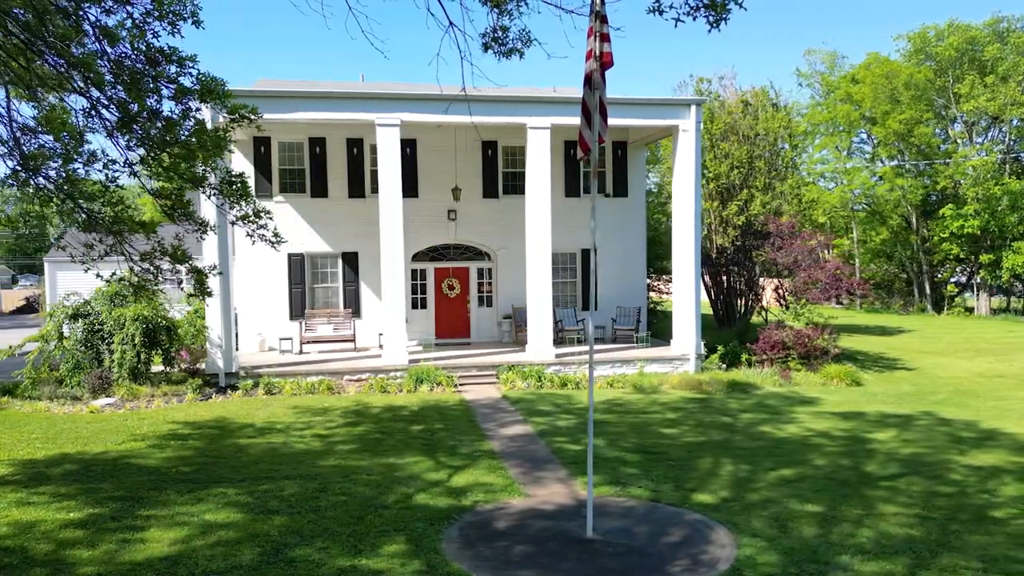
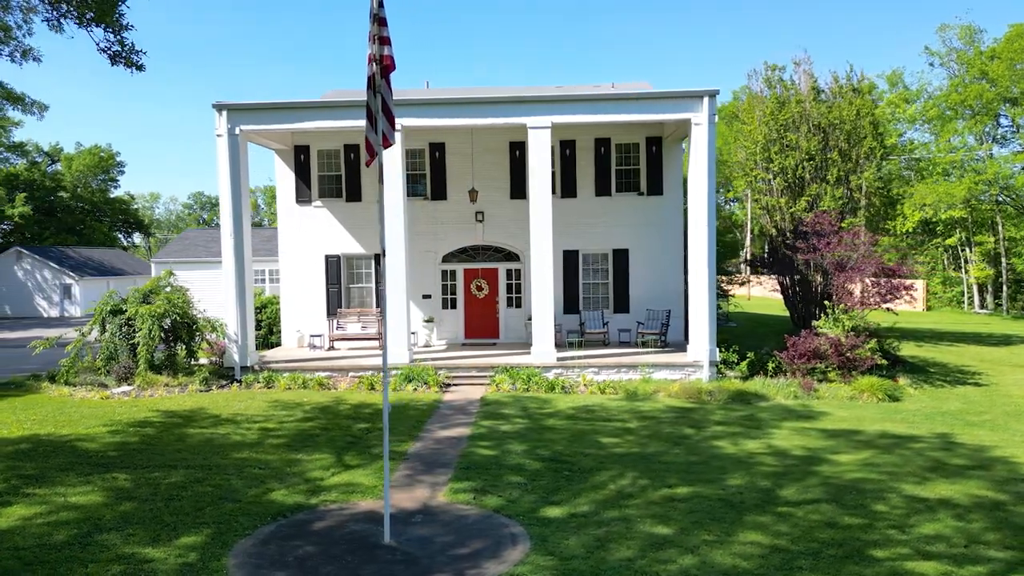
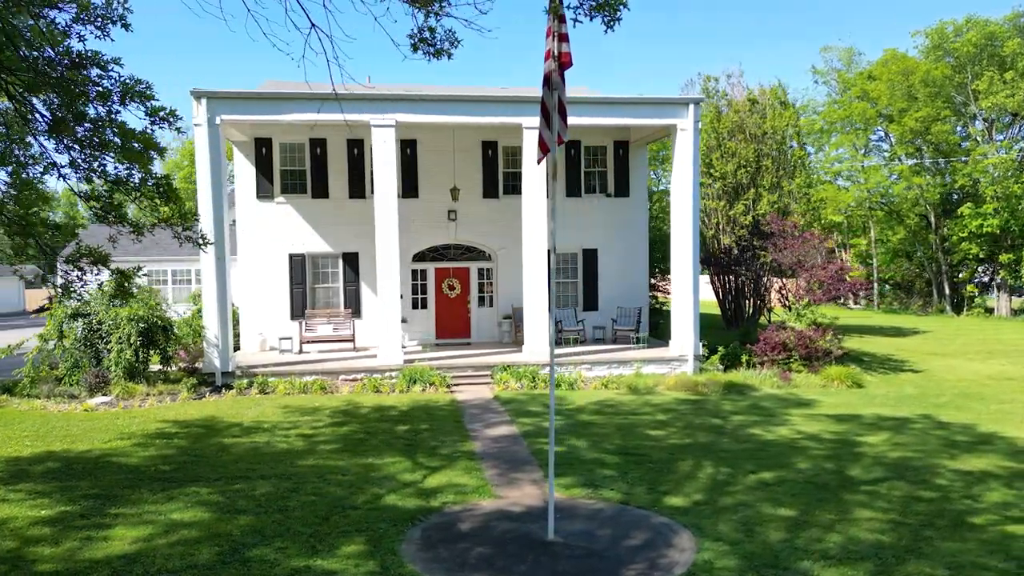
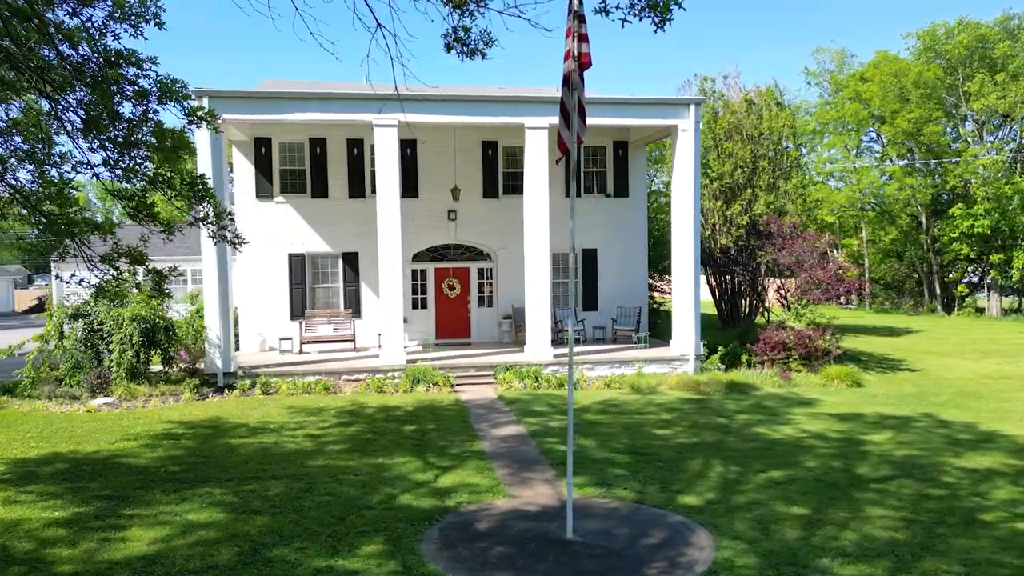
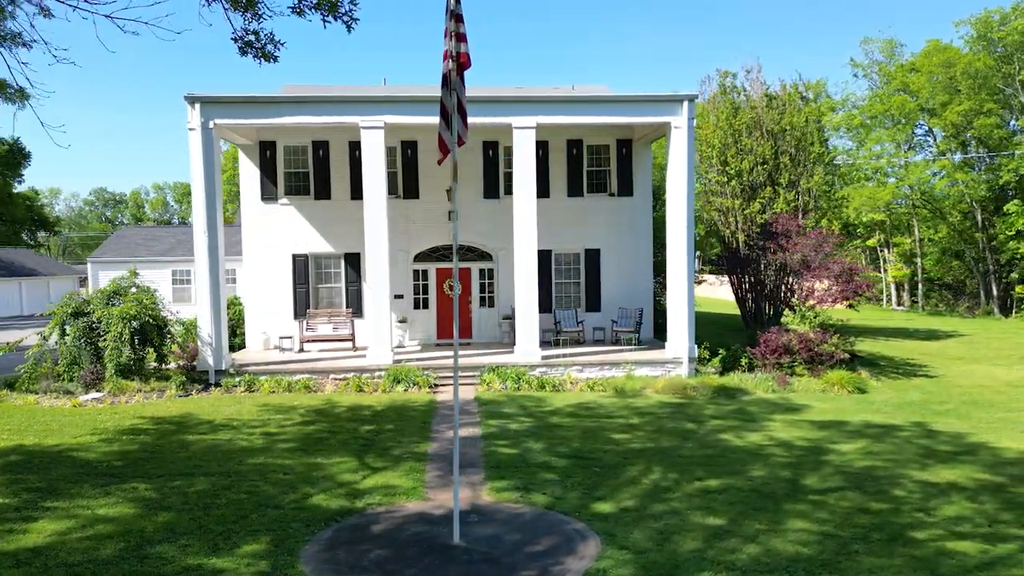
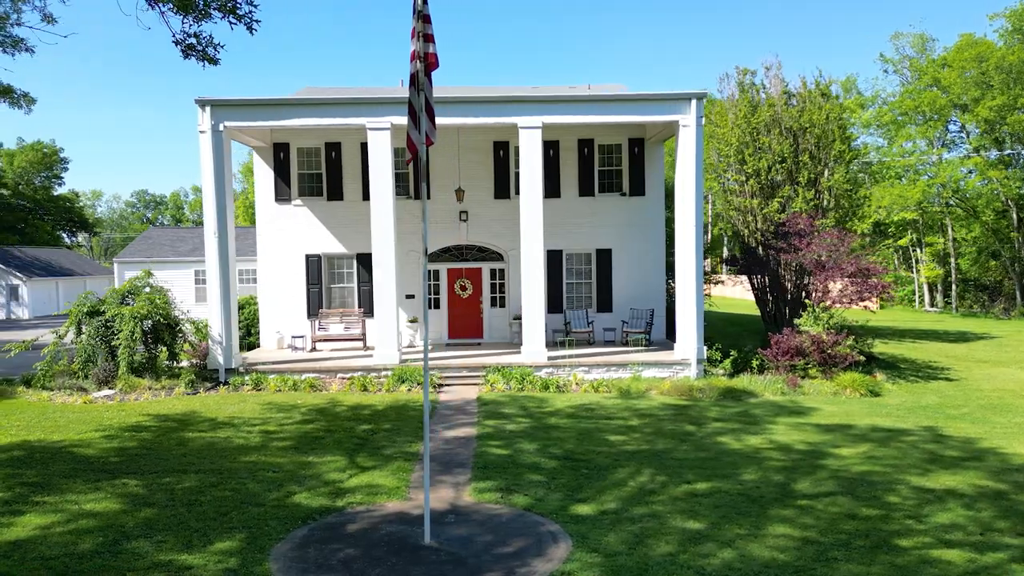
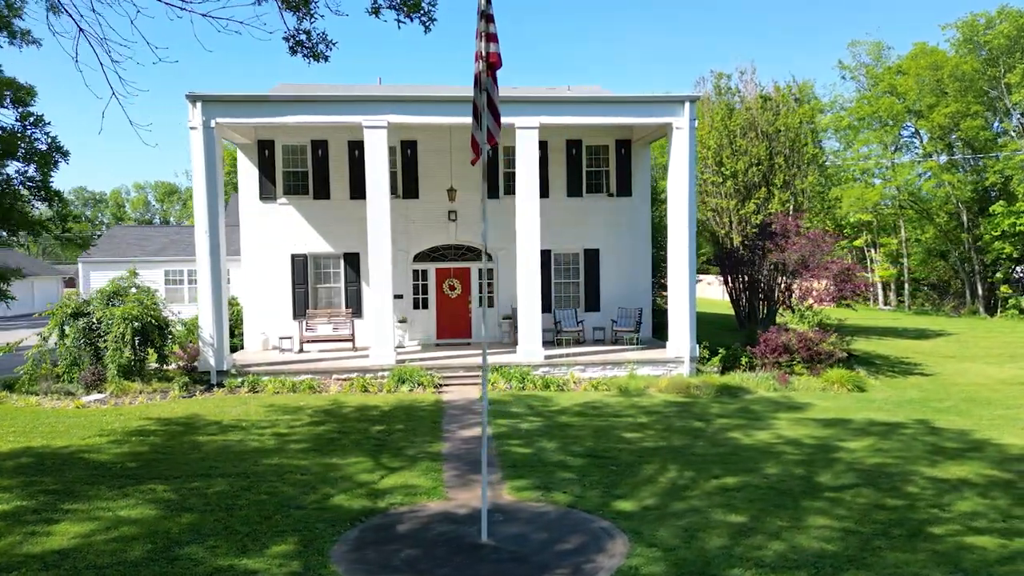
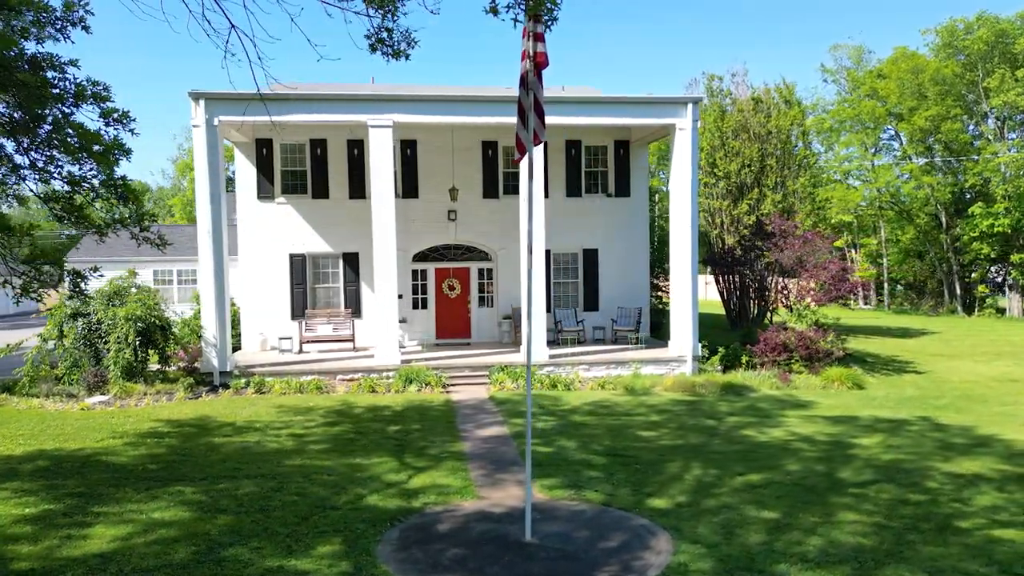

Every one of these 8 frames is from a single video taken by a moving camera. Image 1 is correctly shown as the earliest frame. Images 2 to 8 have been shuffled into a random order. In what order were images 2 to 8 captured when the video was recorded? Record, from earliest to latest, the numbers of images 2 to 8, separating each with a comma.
4, 3, 8, 7, 5, 6, 2
